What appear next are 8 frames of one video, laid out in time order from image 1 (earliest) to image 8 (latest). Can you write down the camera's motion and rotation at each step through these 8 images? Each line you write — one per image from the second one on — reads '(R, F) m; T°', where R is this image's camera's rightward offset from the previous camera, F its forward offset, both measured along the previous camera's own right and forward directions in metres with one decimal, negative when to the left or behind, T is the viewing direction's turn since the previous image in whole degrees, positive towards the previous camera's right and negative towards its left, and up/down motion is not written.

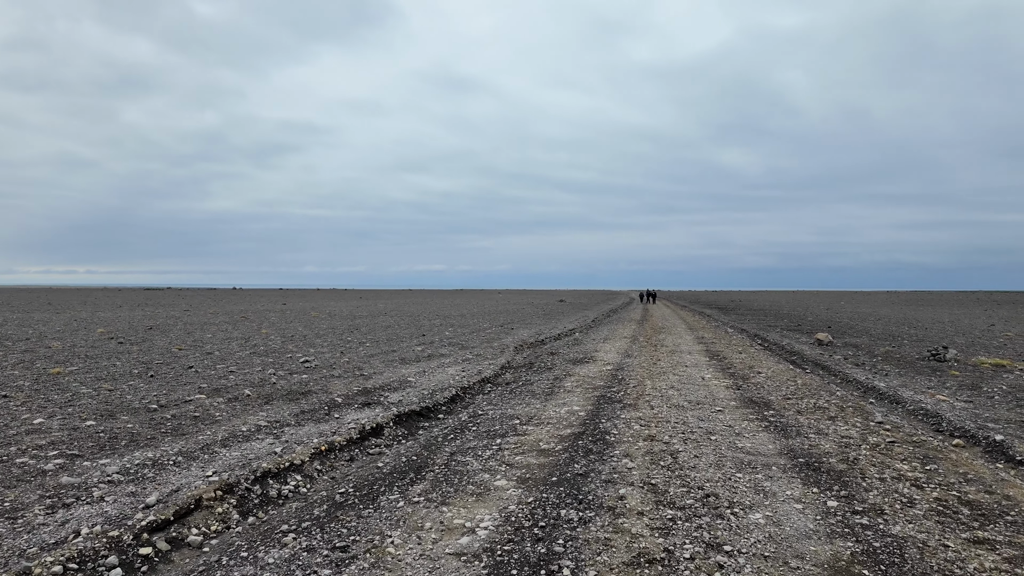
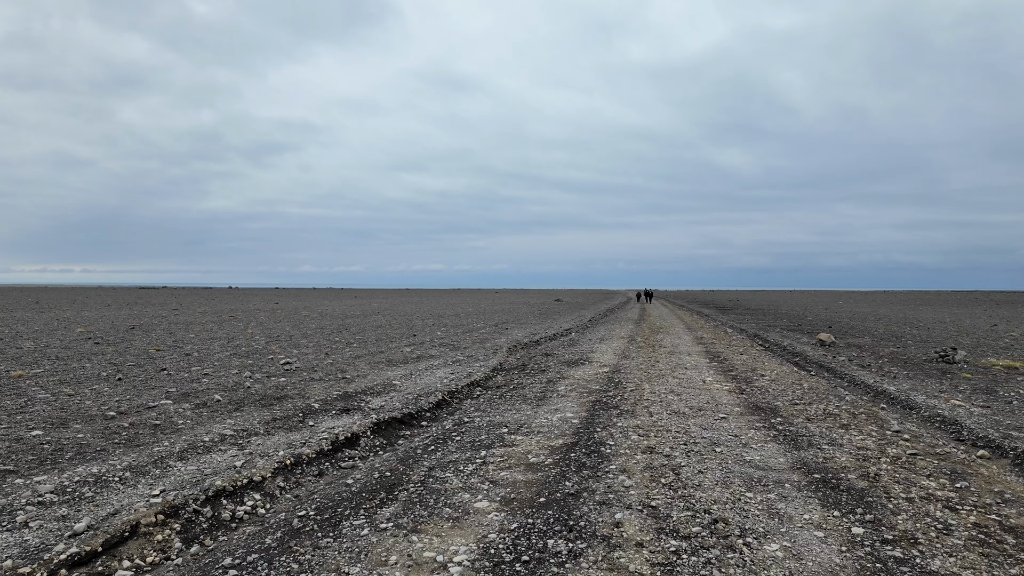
(+0.2, +0.9) m; 0°
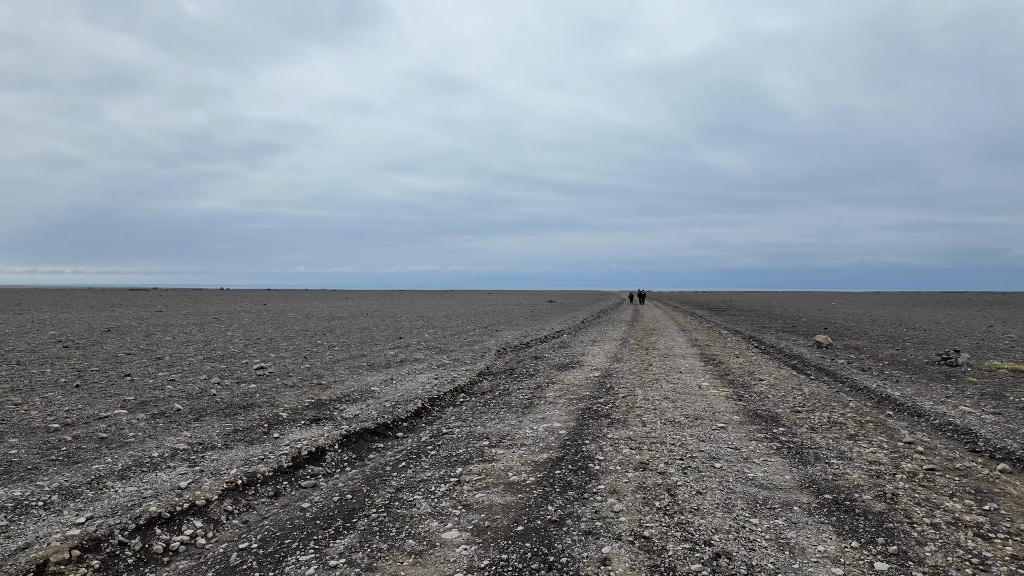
(+0.2, +0.9) m; +1°
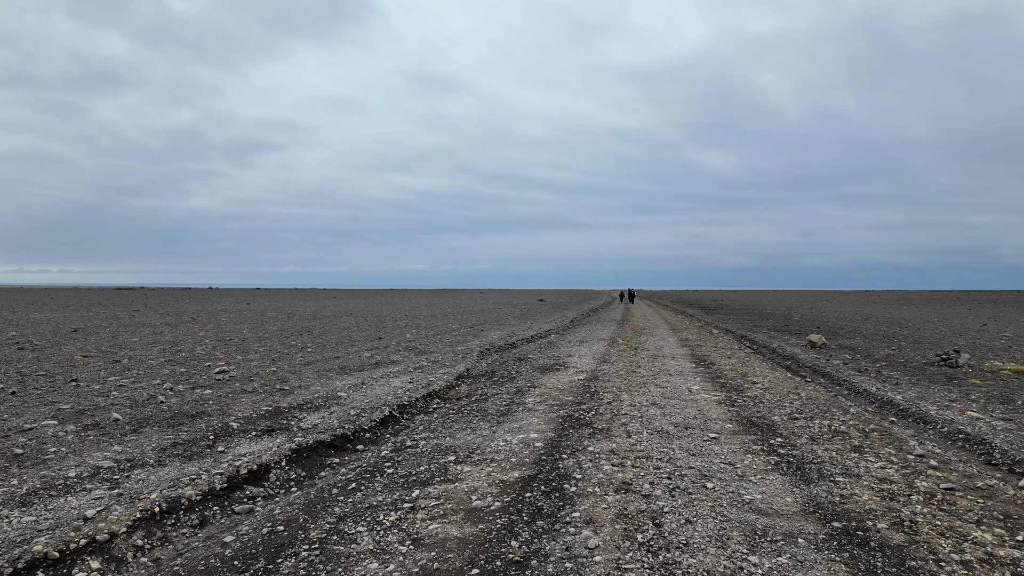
(+0.3, +1.0) m; +1°
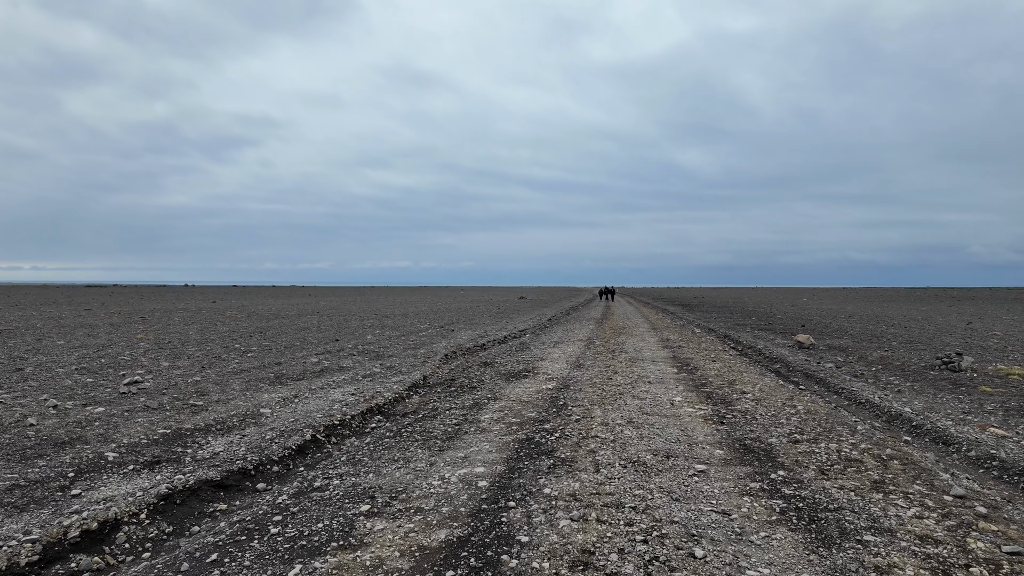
(+0.6, +2.0) m; +2°
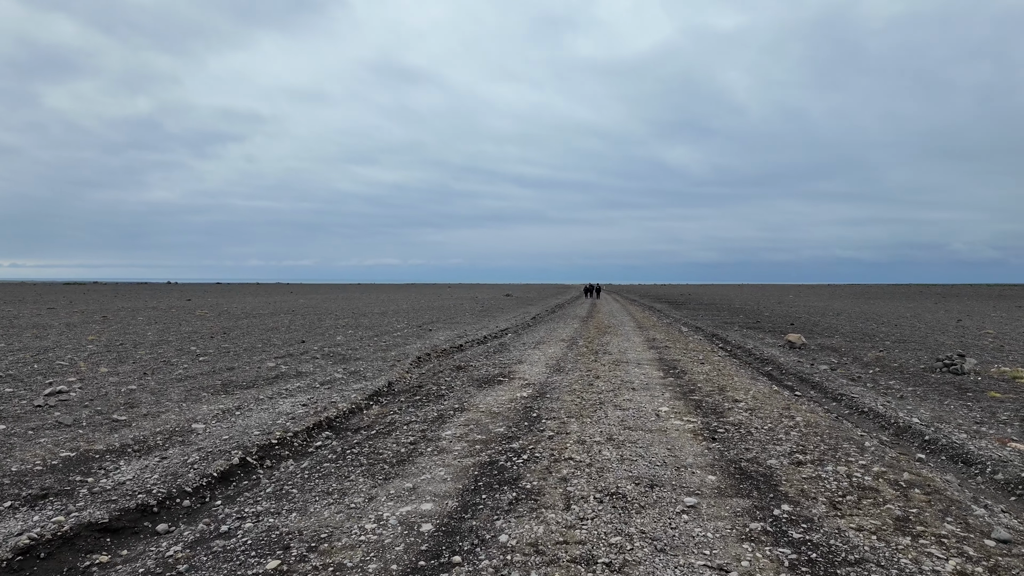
(+0.4, +1.3) m; +1°
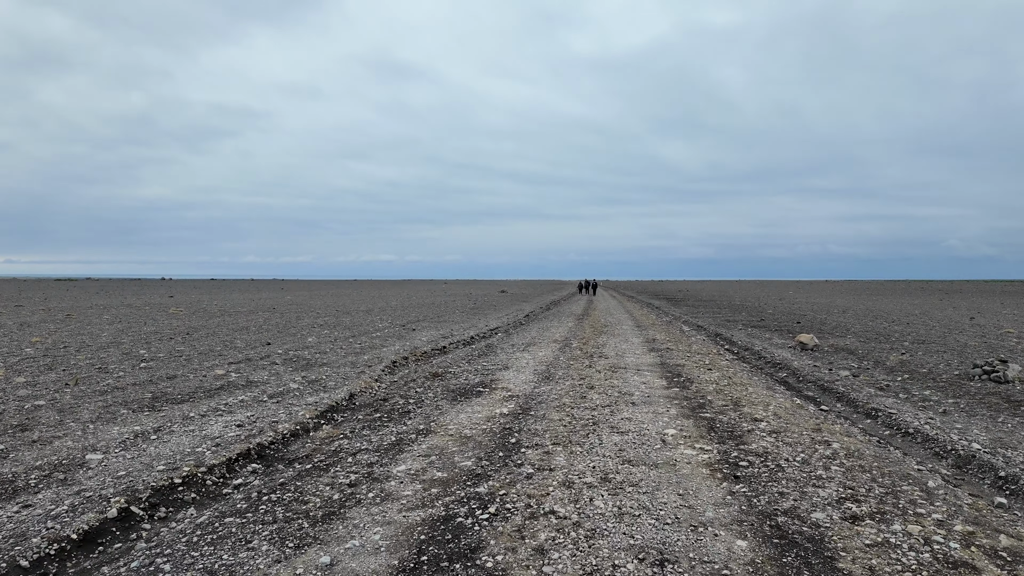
(+0.4, +2.1) m; 0°
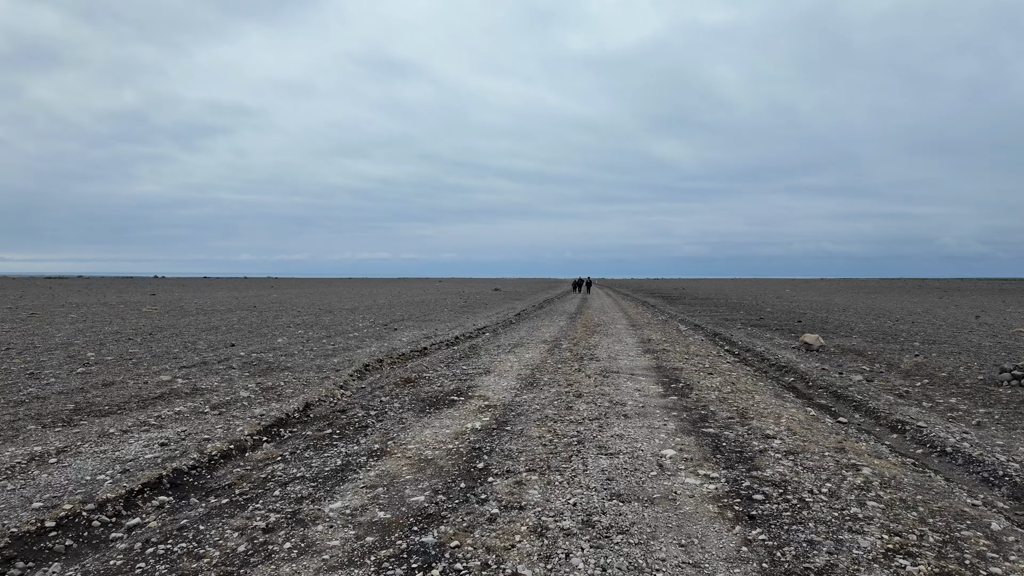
(+0.4, +1.5) m; 0°
